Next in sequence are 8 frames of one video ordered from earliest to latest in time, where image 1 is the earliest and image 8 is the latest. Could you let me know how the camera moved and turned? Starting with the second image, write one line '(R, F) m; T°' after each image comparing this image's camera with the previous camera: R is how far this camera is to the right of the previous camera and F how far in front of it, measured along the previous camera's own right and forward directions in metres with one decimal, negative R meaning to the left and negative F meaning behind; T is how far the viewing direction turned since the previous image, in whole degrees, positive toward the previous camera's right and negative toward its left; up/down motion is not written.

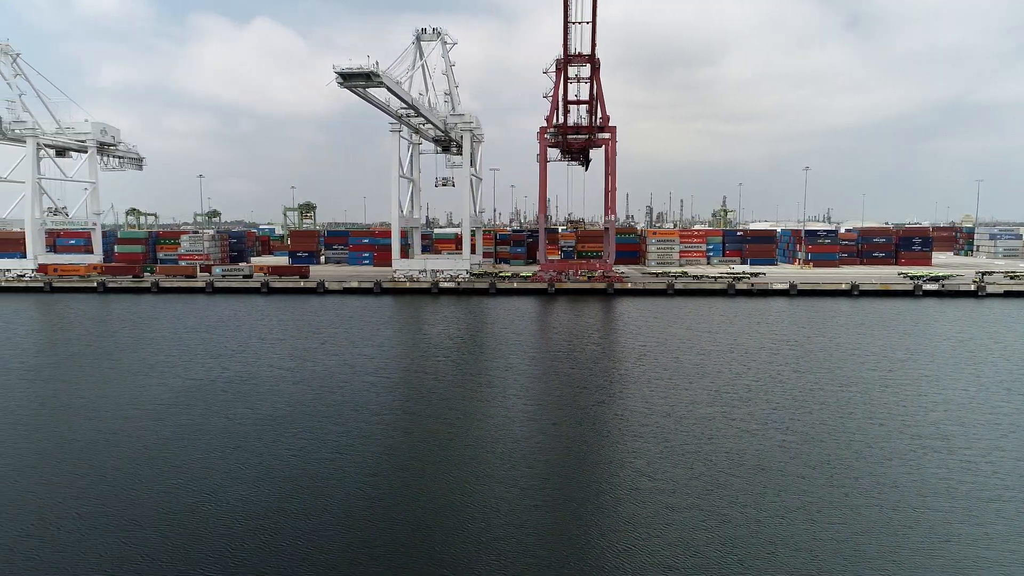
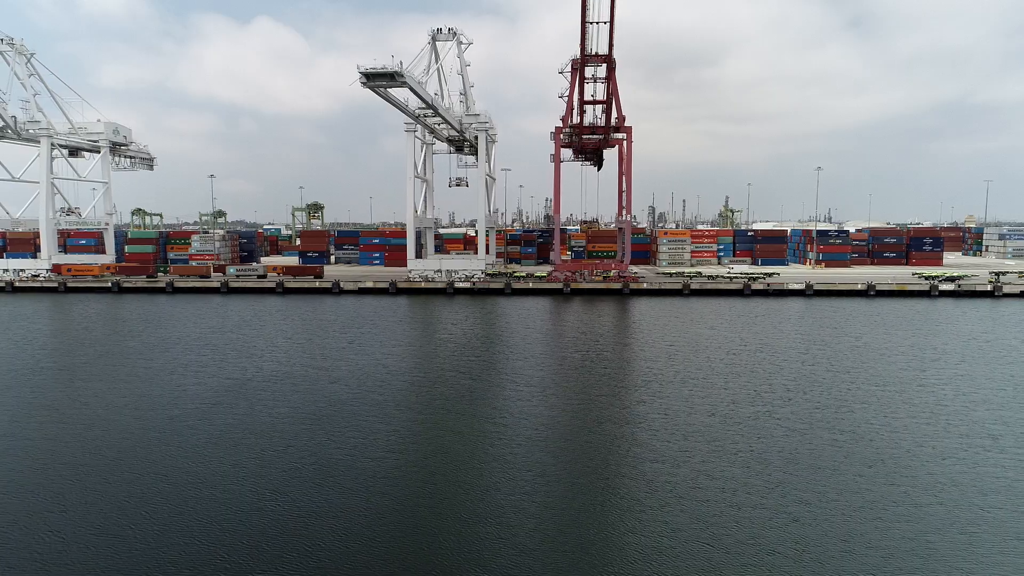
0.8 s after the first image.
(-0.7, 0.0) m; 0°
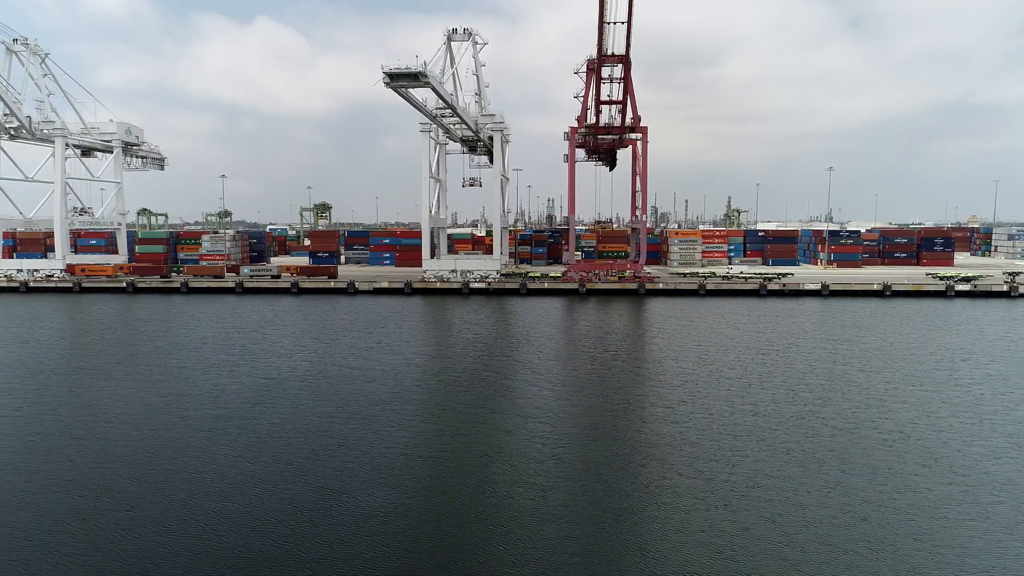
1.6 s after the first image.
(-0.7, 0.0) m; 0°
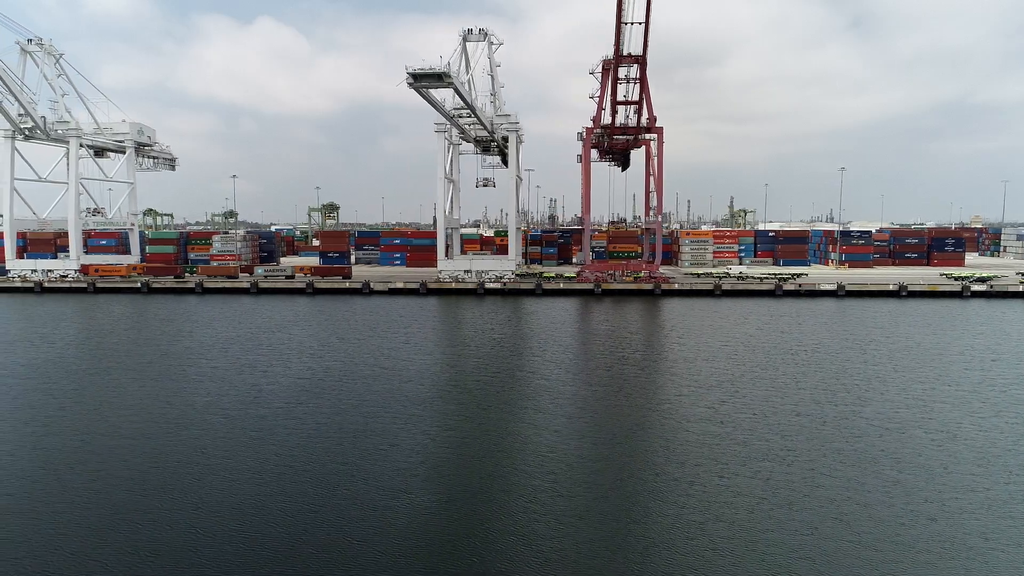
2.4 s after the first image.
(-0.7, 0.0) m; 0°
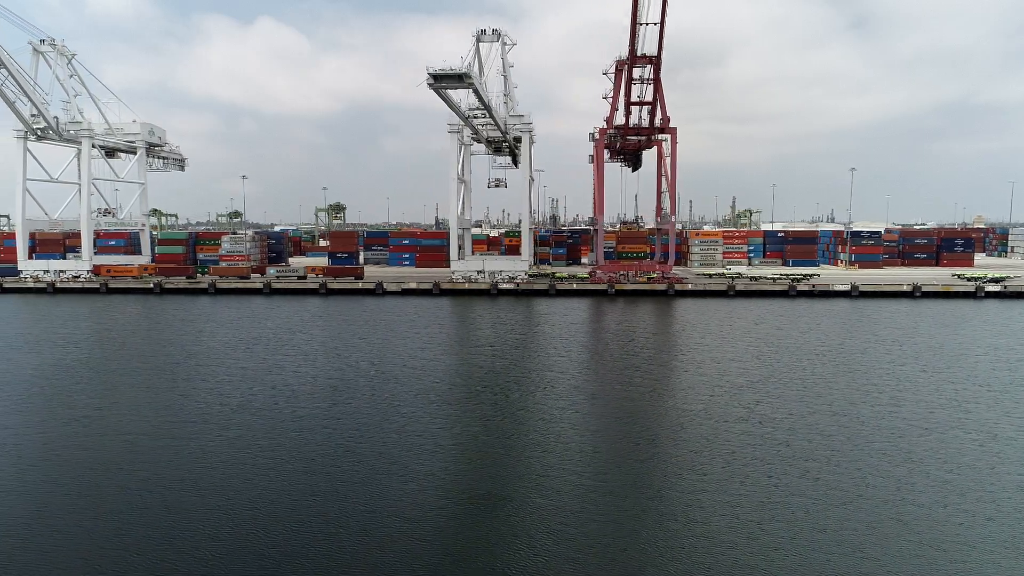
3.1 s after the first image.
(-0.6, 0.0) m; 0°
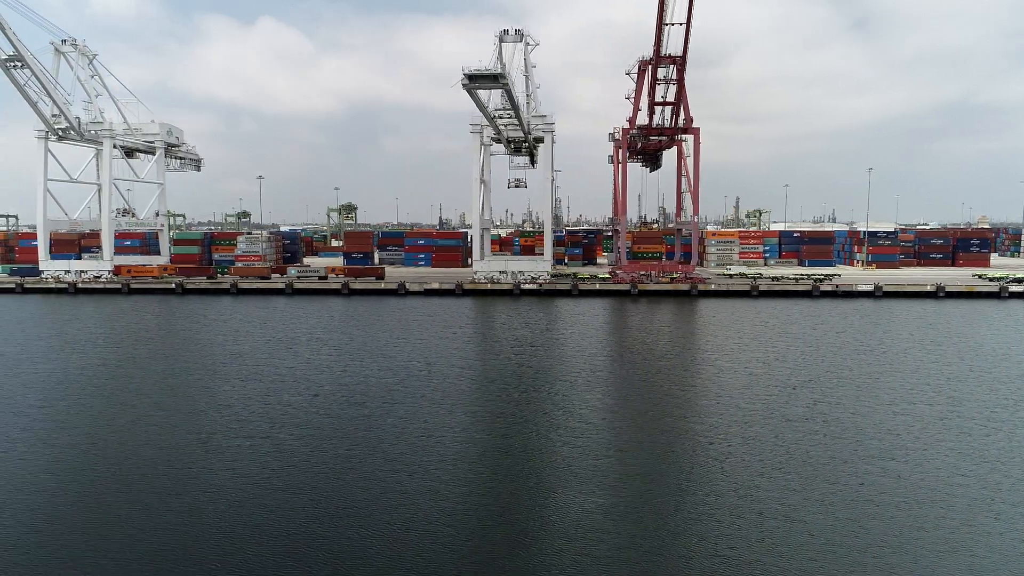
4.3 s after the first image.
(-1.1, 0.0) m; 0°
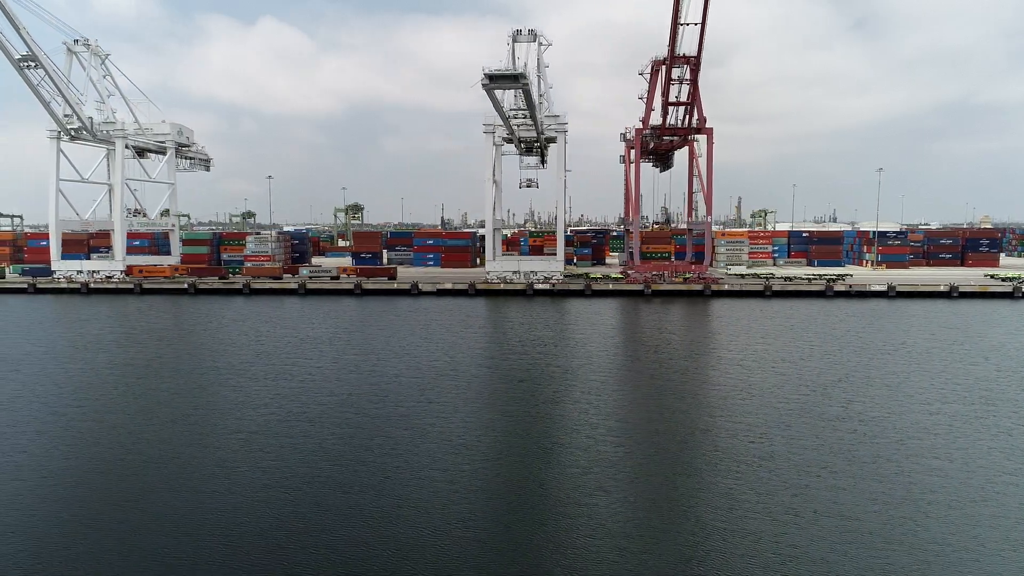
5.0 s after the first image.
(-0.6, 0.0) m; 0°
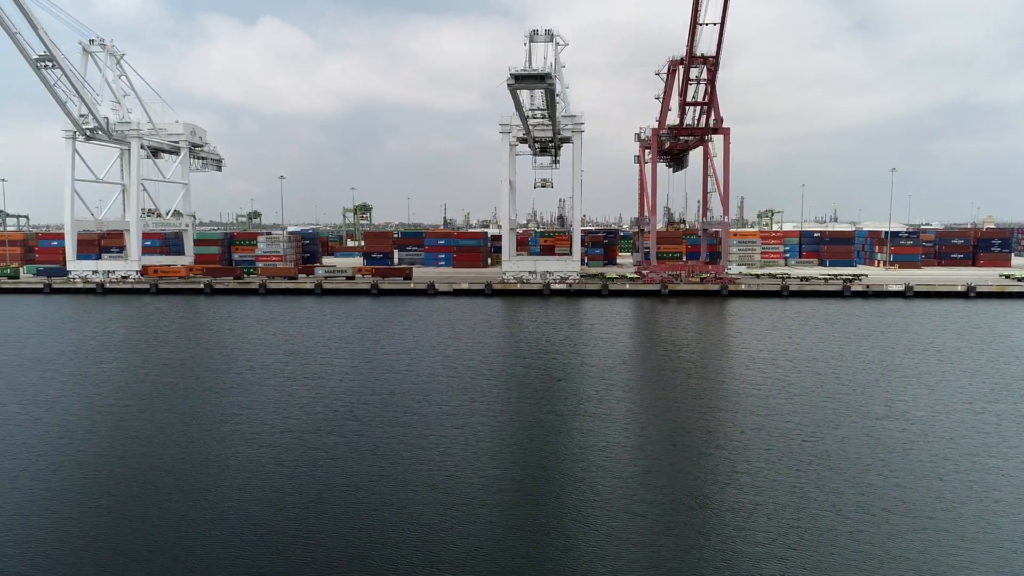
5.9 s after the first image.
(-0.8, 0.0) m; 0°
